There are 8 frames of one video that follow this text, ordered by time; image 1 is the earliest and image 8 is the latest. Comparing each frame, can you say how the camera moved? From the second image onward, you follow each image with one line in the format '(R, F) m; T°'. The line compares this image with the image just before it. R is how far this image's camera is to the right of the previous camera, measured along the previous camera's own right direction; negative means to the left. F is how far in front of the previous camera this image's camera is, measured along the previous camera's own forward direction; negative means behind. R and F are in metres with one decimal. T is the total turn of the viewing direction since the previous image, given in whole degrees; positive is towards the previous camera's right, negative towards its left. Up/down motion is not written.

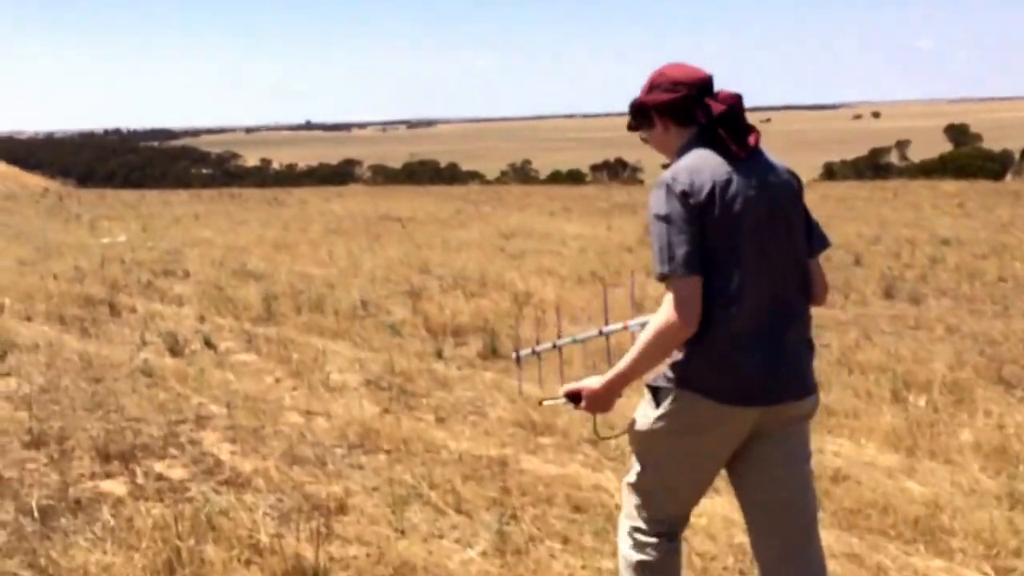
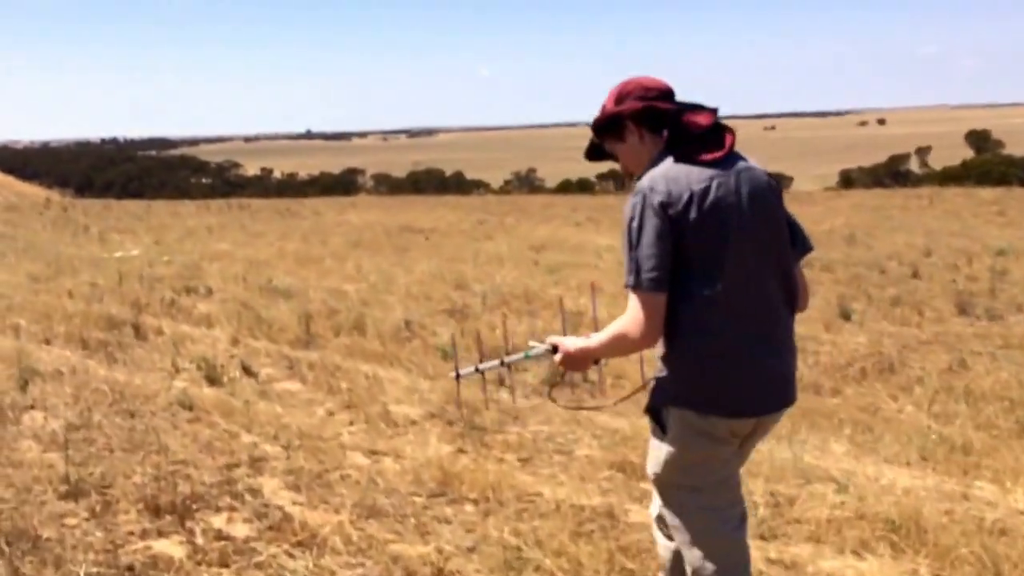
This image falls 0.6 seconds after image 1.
(-0.4, +0.8) m; 0°
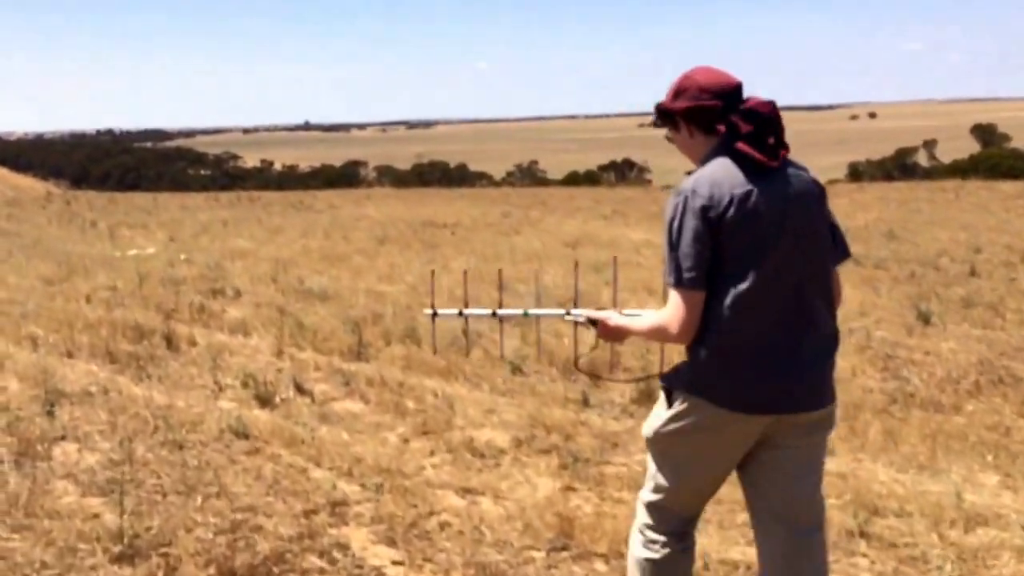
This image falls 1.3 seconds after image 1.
(-0.4, +0.9) m; 0°
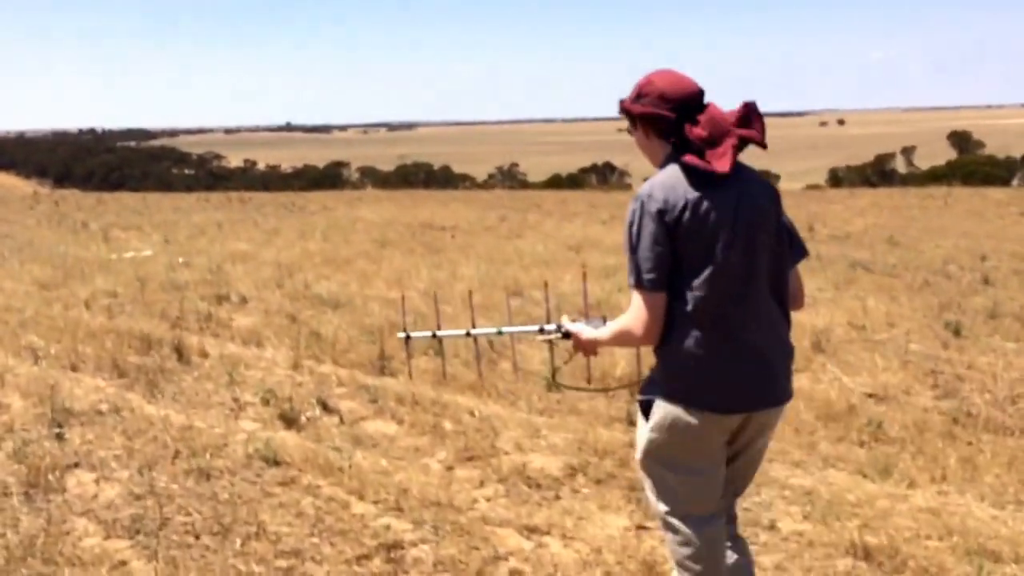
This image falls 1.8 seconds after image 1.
(-0.3, +0.5) m; +1°
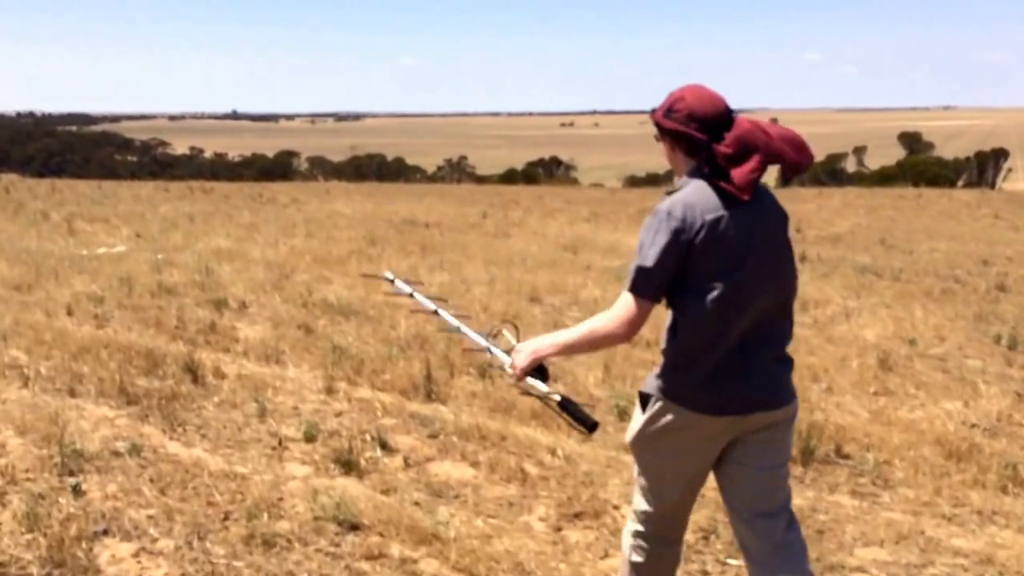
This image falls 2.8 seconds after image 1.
(-0.5, +1.0) m; +2°
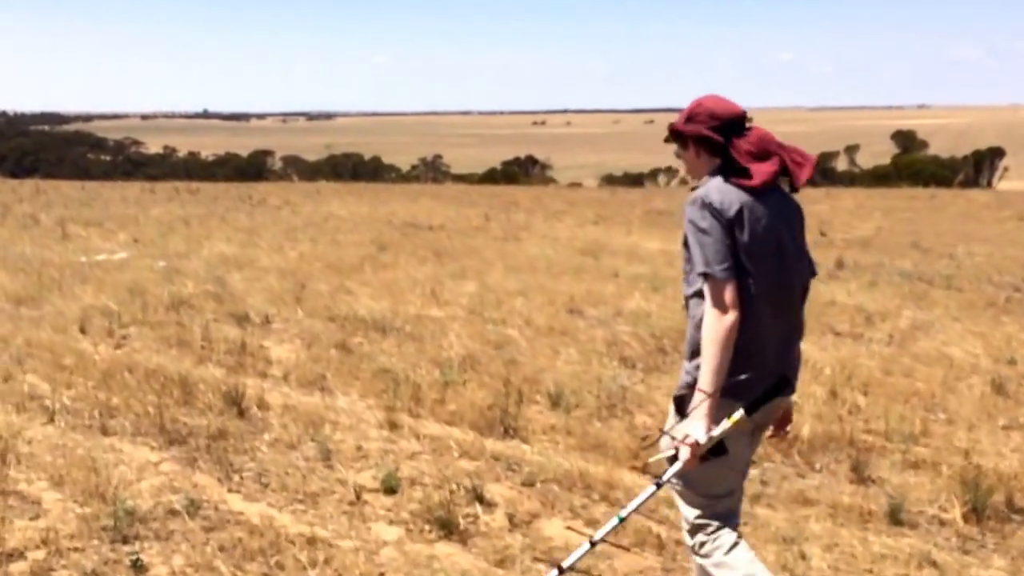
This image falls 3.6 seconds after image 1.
(-0.5, +0.9) m; +1°
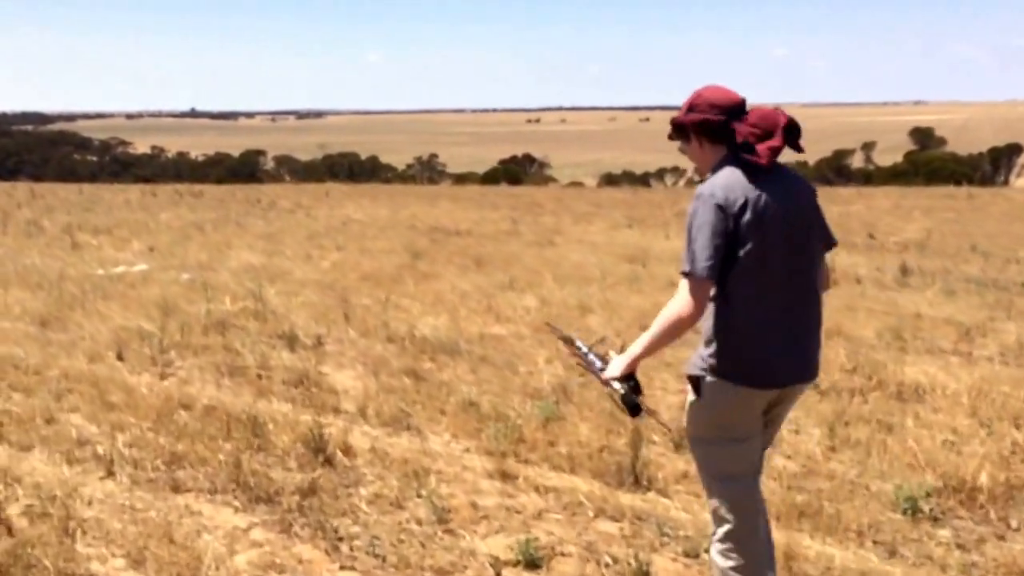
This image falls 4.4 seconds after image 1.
(-0.5, +0.9) m; 0°
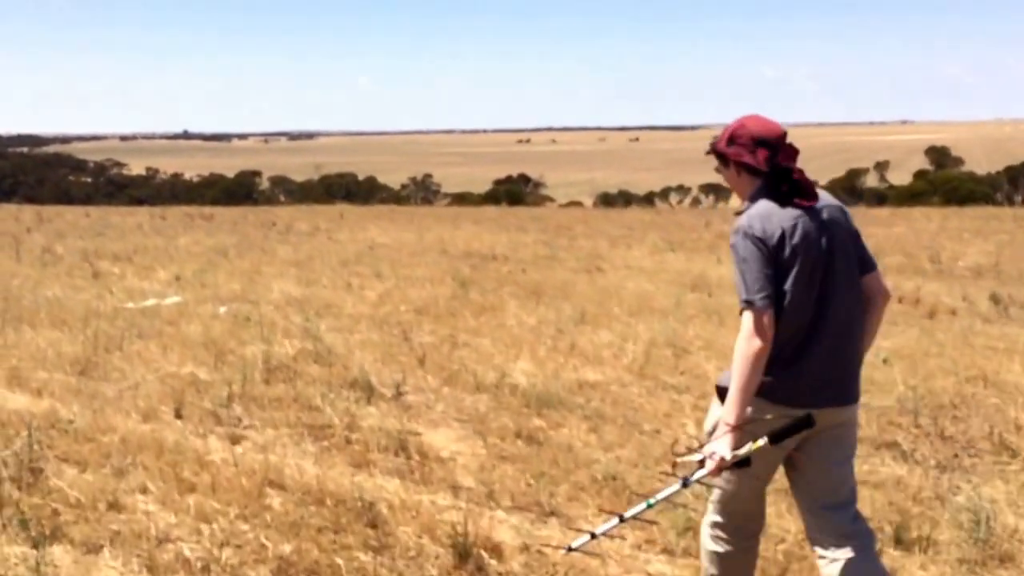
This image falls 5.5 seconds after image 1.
(-0.6, +1.2) m; 0°
